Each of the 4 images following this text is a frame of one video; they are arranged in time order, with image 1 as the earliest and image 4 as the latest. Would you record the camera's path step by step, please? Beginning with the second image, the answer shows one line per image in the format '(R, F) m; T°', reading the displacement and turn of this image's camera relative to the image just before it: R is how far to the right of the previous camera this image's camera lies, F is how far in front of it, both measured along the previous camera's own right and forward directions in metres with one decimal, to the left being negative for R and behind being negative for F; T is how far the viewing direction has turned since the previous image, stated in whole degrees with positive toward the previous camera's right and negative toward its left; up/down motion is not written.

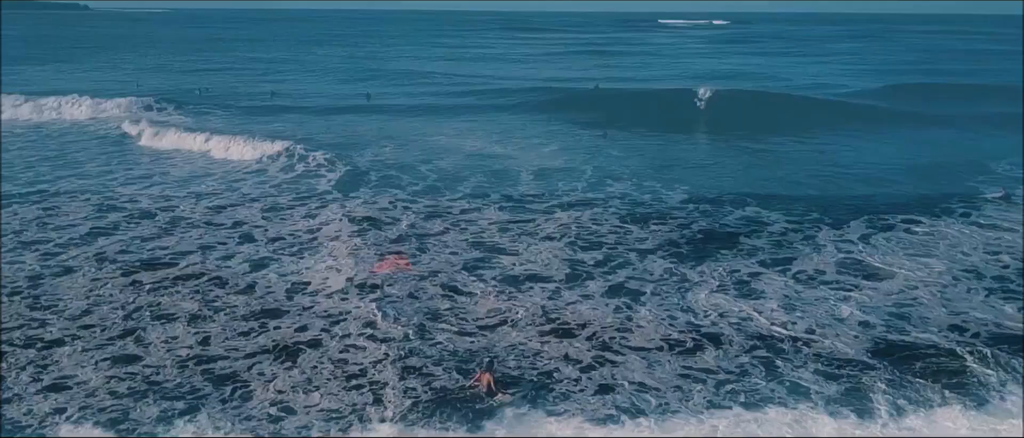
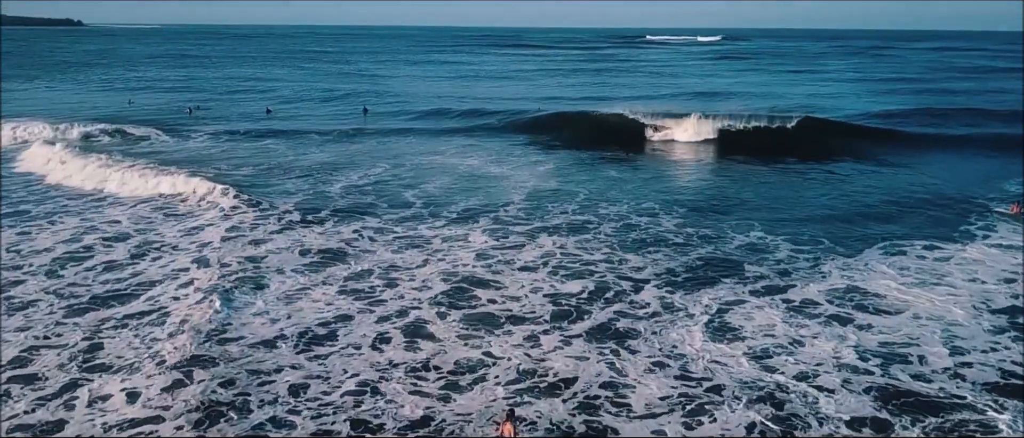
(+0.2, +0.9) m; 0°
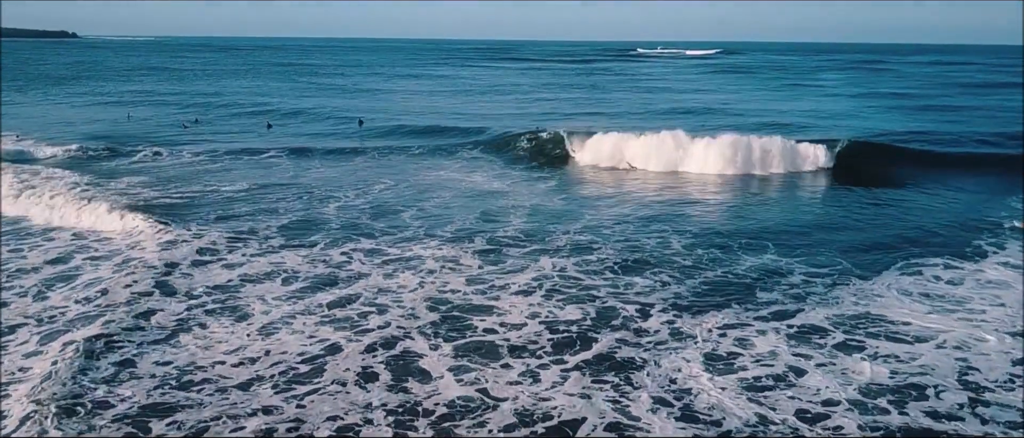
(0.0, +0.6) m; 0°
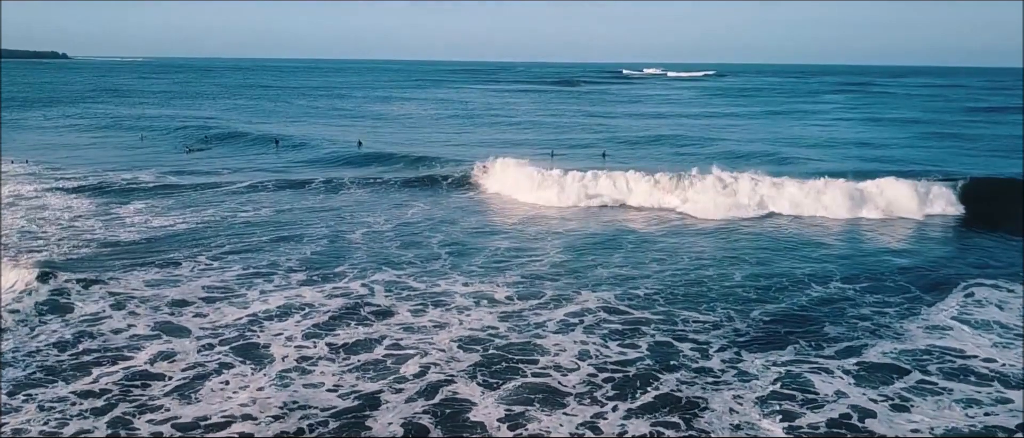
(-0.8, +1.0) m; +1°
